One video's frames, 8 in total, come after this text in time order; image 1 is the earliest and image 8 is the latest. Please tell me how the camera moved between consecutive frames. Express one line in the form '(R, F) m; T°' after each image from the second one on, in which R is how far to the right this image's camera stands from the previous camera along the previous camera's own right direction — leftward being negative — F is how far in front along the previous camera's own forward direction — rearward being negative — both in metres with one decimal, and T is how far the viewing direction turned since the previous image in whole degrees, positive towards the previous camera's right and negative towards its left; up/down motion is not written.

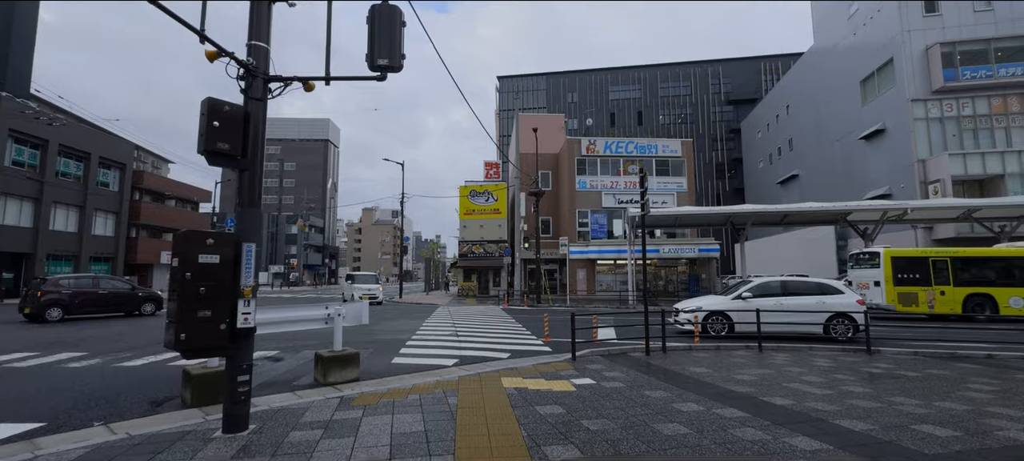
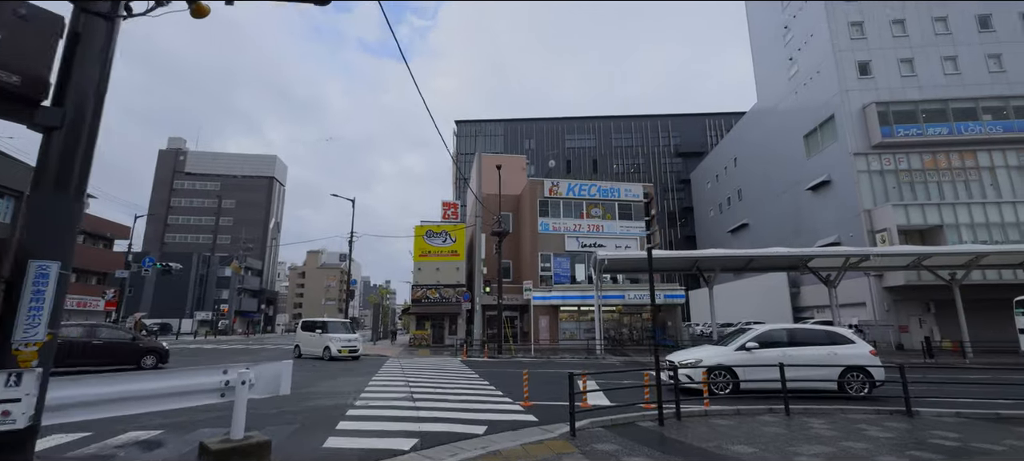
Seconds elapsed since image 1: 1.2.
(-0.4, +1.7) m; +6°
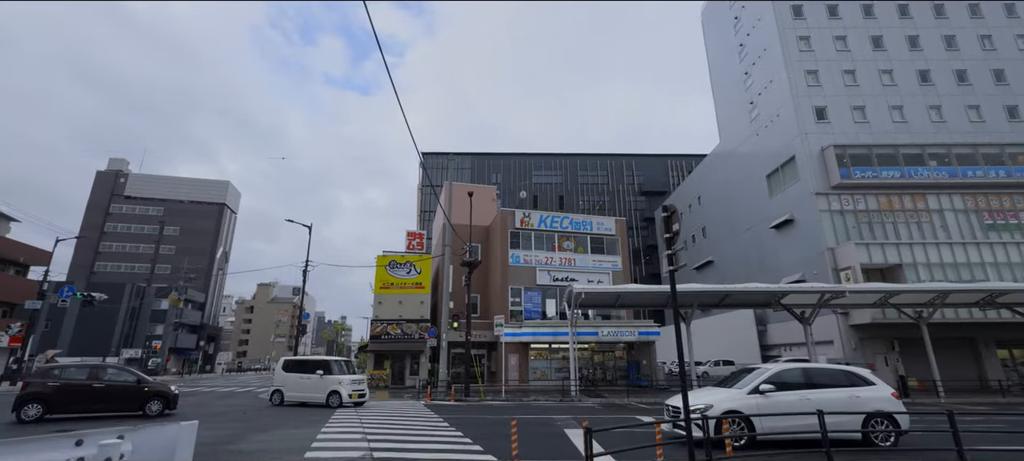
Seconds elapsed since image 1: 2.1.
(-0.4, +1.3) m; +5°
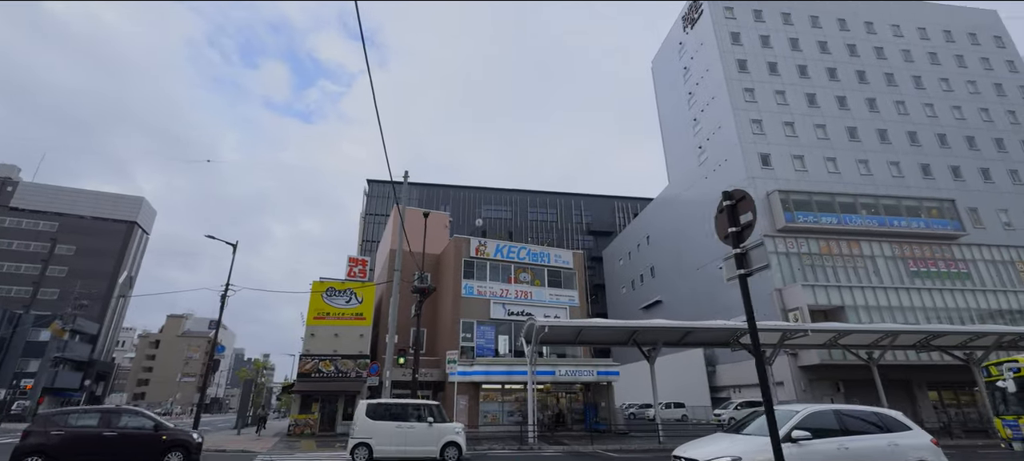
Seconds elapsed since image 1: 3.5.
(-0.7, +1.7) m; +7°
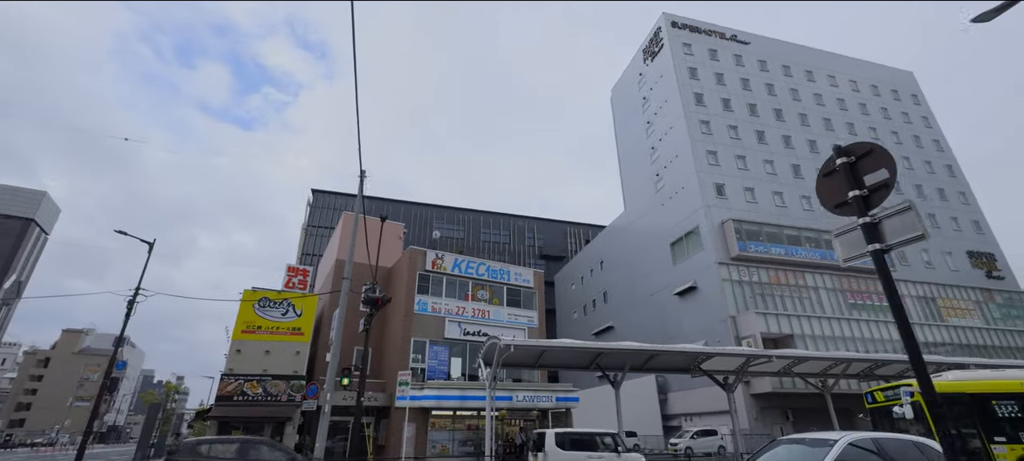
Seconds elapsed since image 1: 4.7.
(-0.7, +1.4) m; +7°
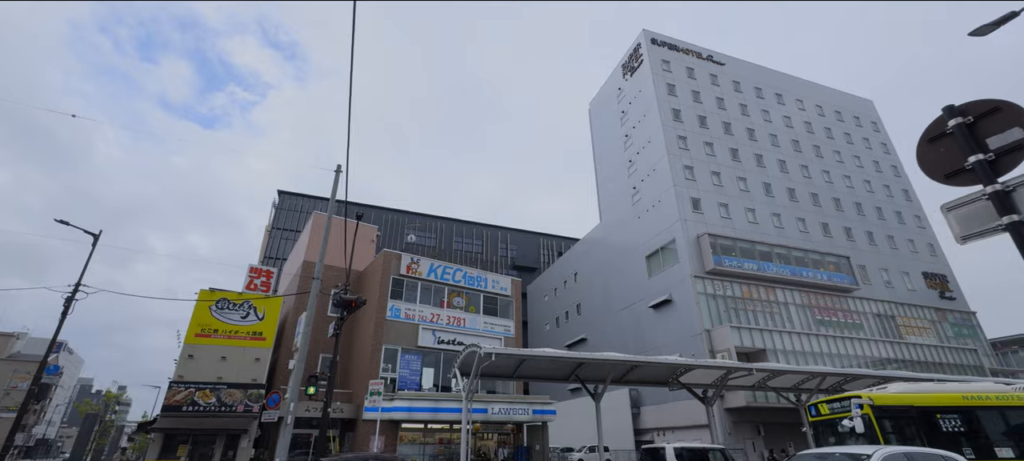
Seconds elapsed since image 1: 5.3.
(-0.5, +0.7) m; +4°
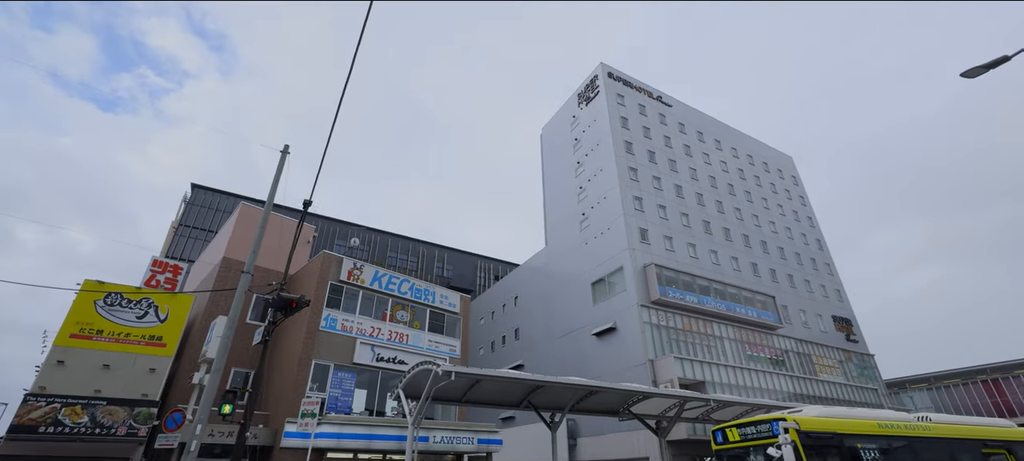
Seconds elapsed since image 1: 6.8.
(-1.3, +1.5) m; +9°
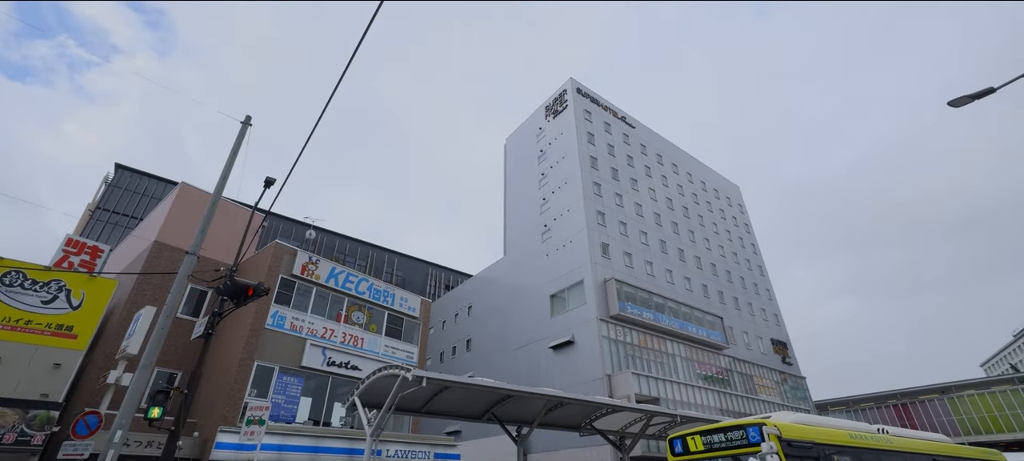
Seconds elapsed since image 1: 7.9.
(-1.1, +0.9) m; +7°
